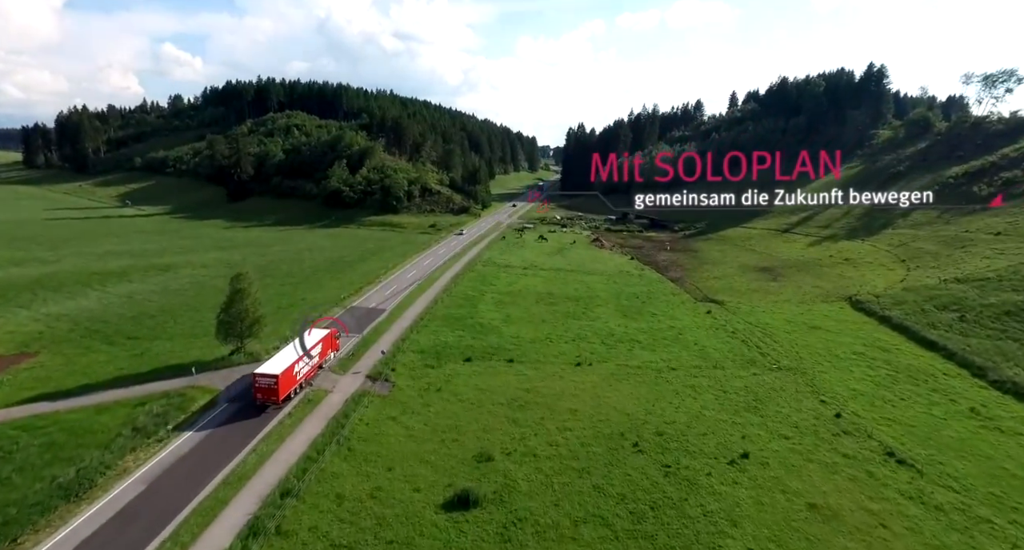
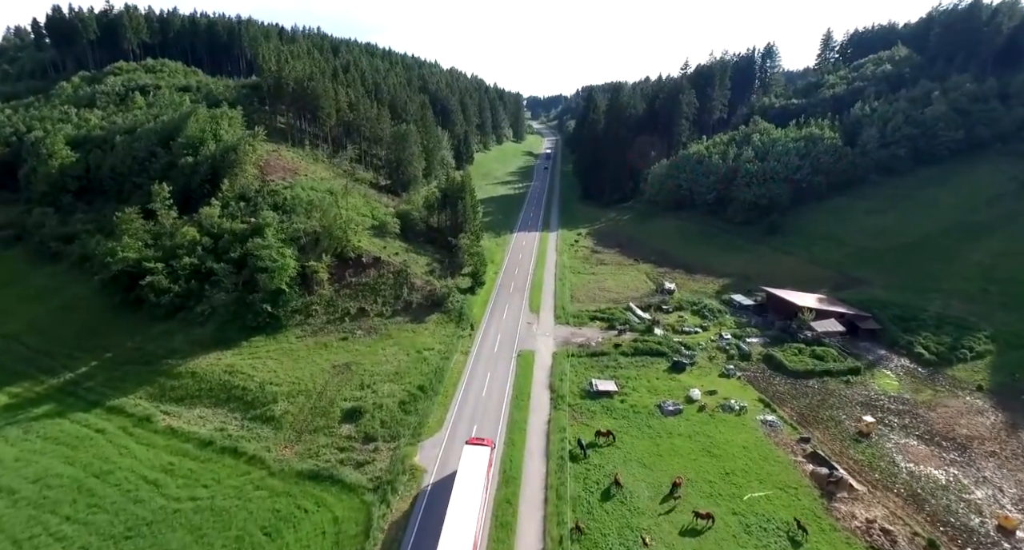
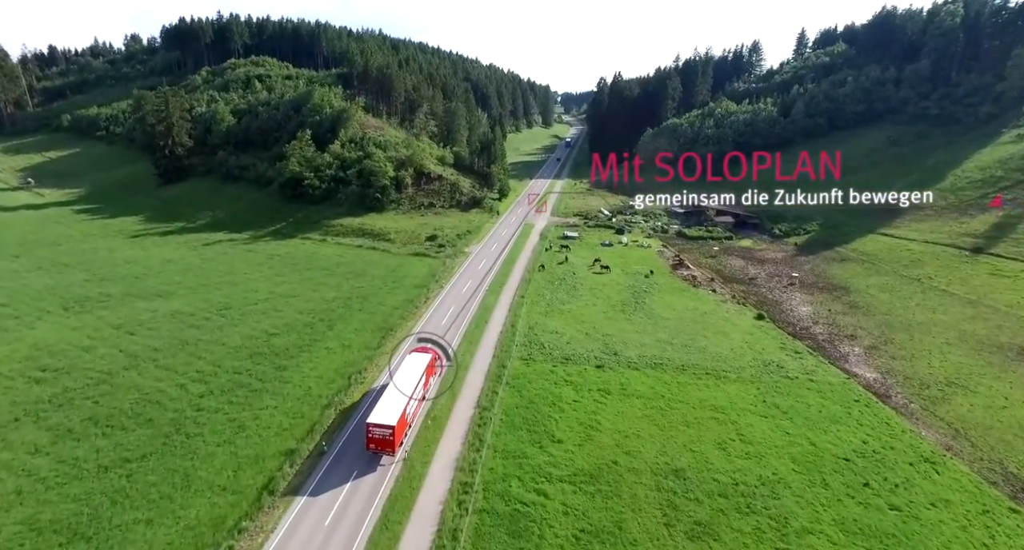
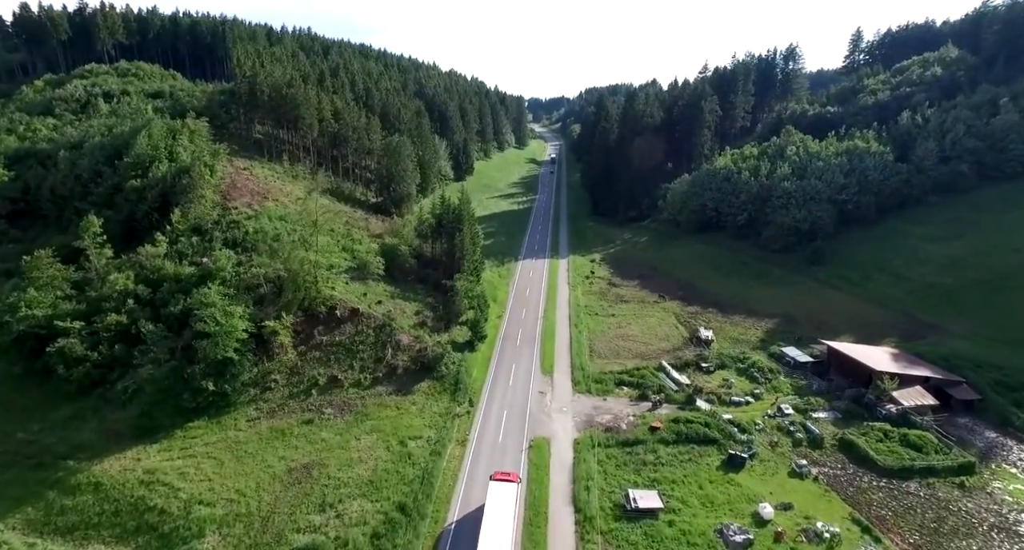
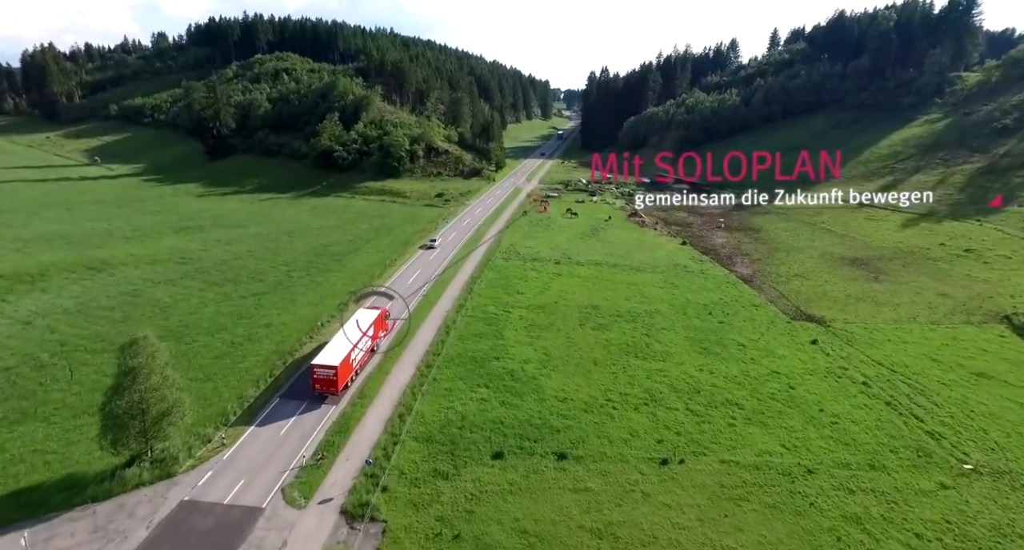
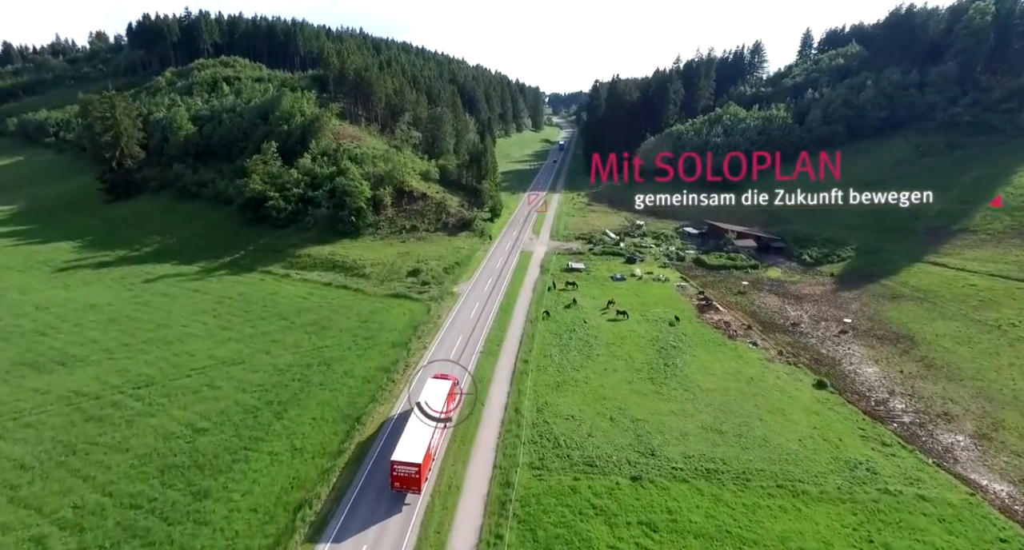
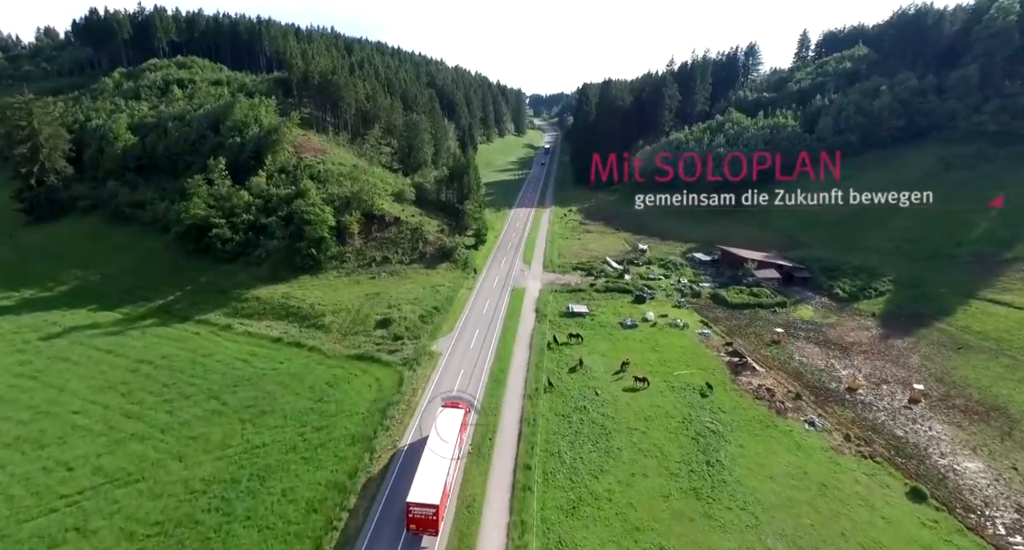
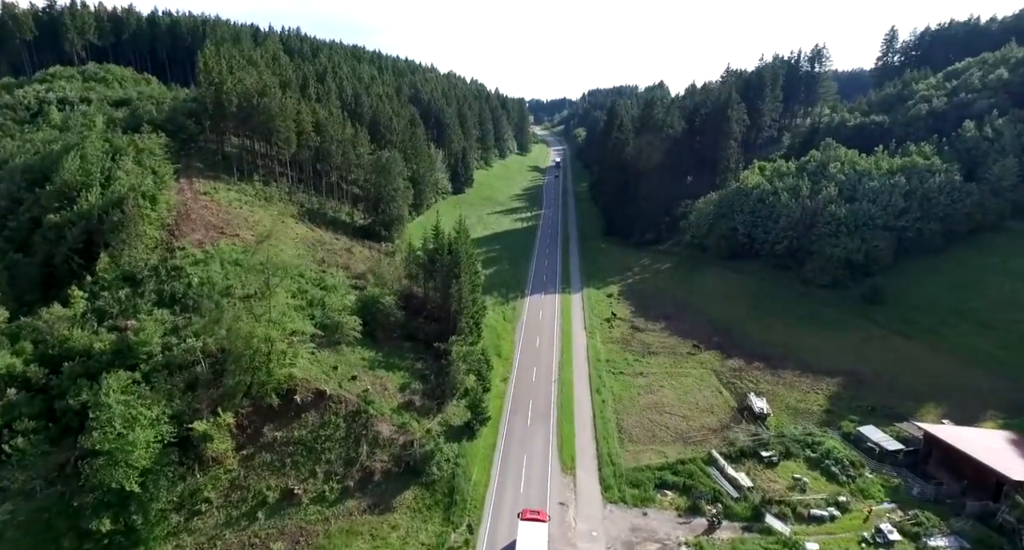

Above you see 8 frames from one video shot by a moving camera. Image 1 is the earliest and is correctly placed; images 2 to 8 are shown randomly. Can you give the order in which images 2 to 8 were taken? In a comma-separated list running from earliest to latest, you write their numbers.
5, 3, 6, 7, 2, 4, 8
